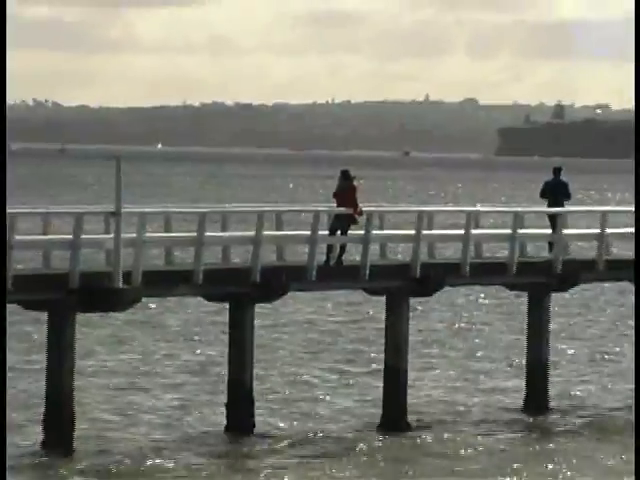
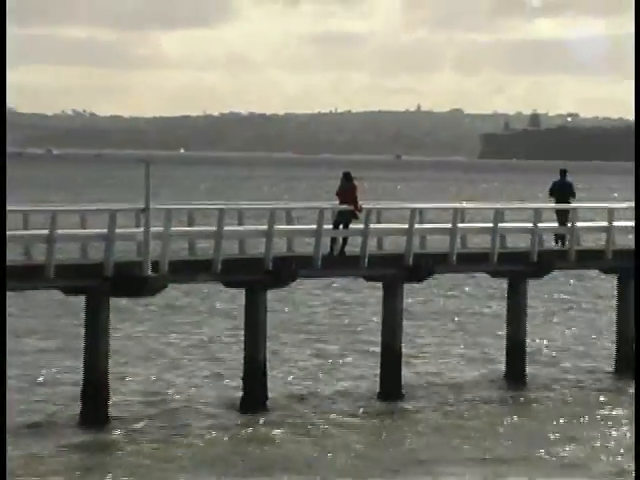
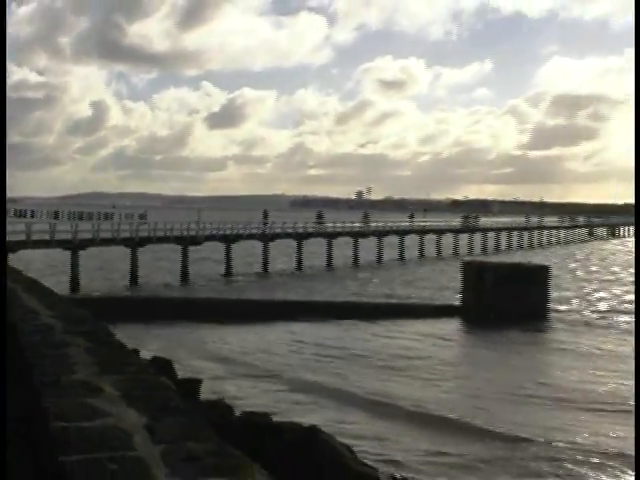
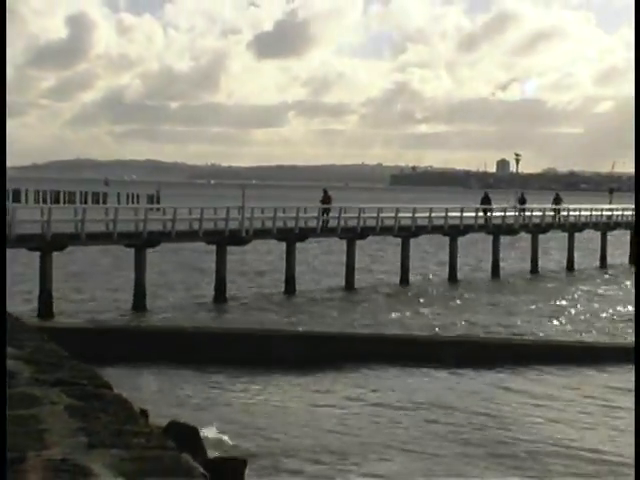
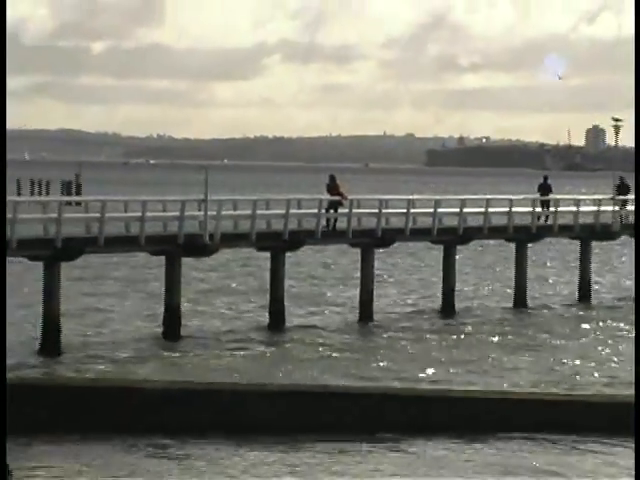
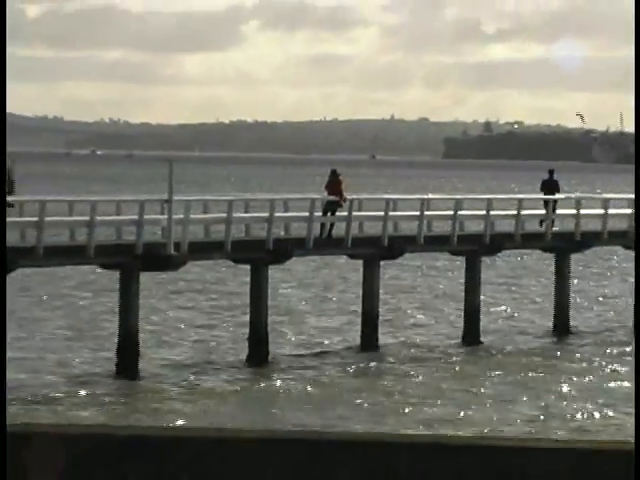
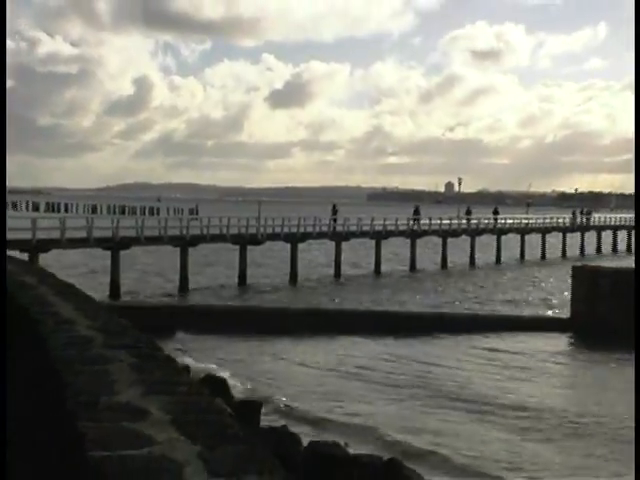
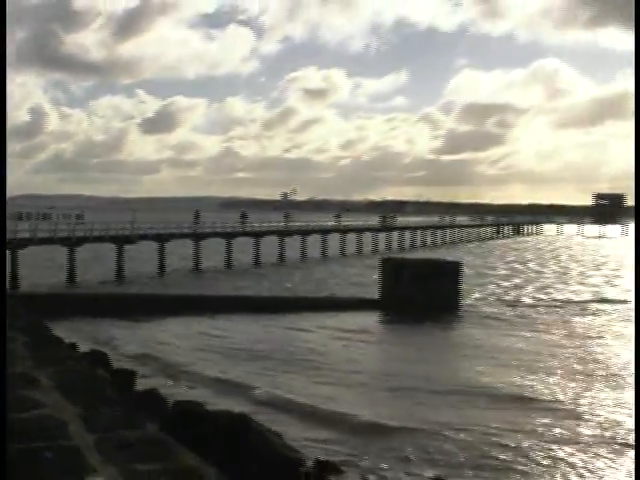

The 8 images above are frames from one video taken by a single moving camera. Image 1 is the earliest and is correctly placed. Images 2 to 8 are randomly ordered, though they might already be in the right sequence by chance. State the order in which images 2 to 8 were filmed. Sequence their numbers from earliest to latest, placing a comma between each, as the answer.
2, 6, 5, 4, 7, 3, 8
